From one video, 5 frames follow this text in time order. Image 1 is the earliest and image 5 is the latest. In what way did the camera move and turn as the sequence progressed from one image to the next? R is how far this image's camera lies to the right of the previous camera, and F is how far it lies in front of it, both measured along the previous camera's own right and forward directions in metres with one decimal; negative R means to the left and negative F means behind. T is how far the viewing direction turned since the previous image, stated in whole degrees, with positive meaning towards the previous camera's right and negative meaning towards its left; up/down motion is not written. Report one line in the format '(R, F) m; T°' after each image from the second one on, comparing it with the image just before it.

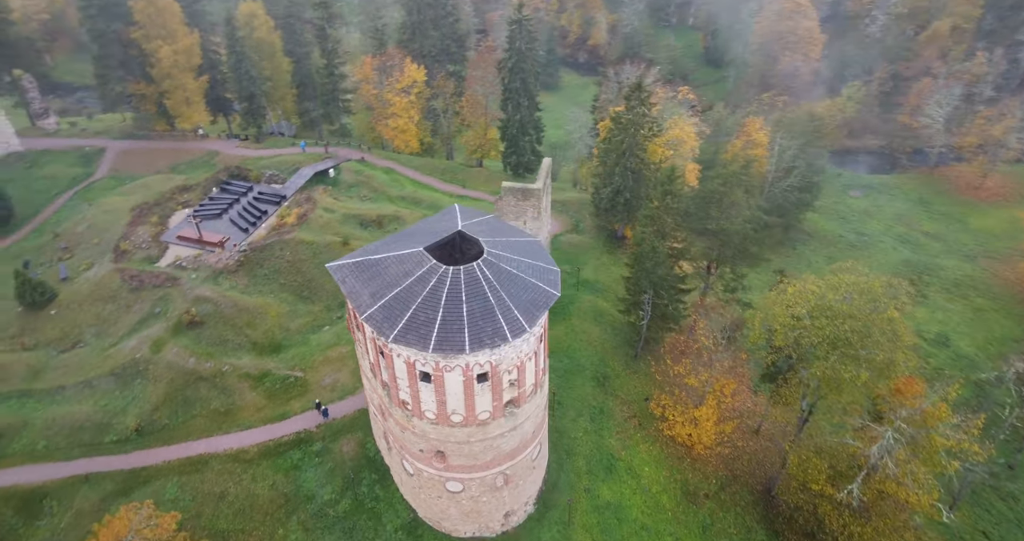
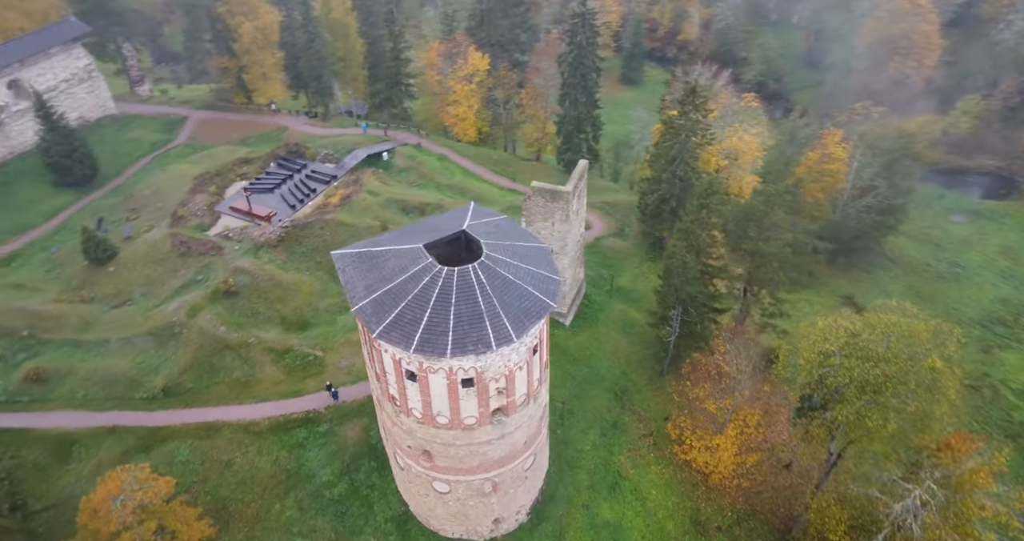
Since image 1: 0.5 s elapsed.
(+2.3, +0.8) m; -7°
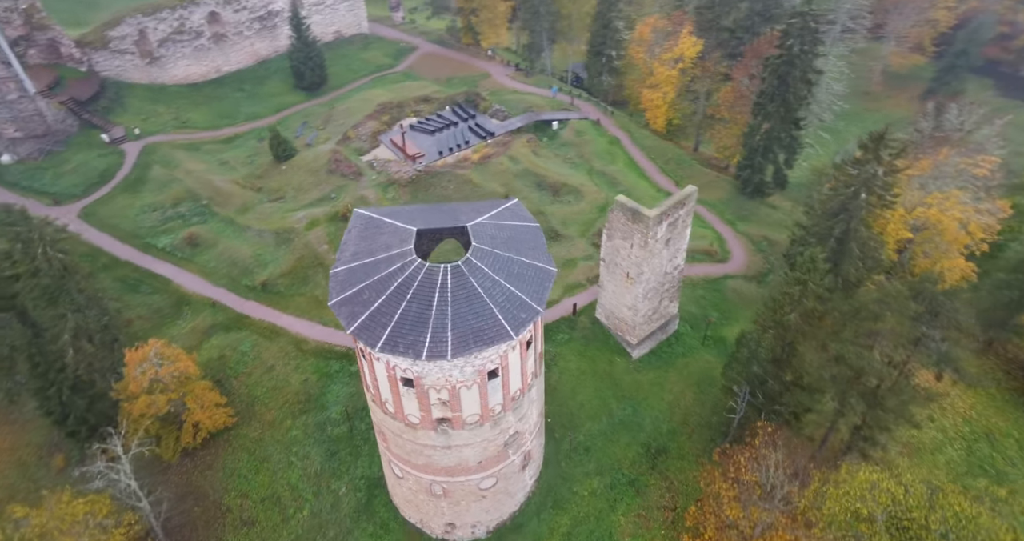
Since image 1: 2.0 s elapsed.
(+6.4, +3.2) m; -20°
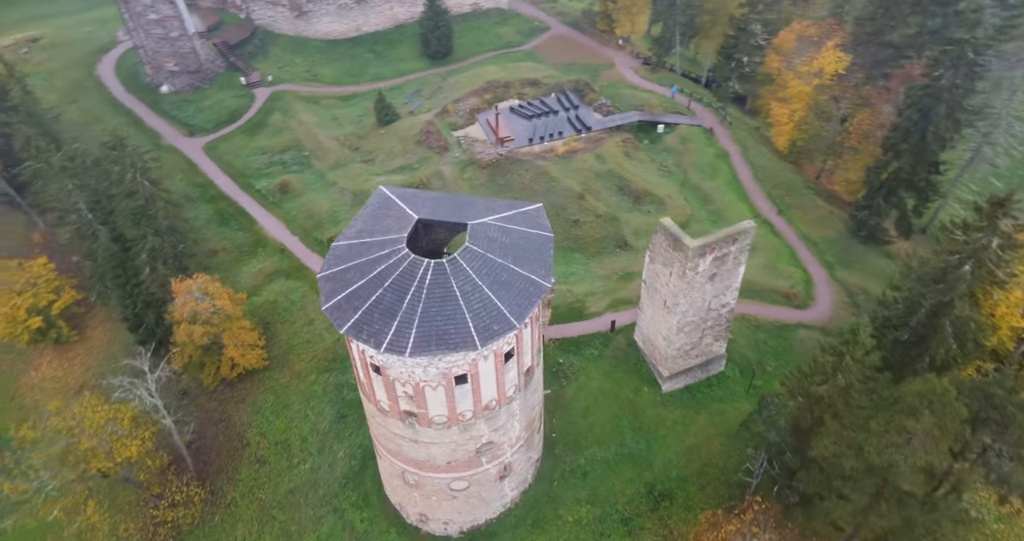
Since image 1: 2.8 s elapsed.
(+3.7, +1.4) m; -11°
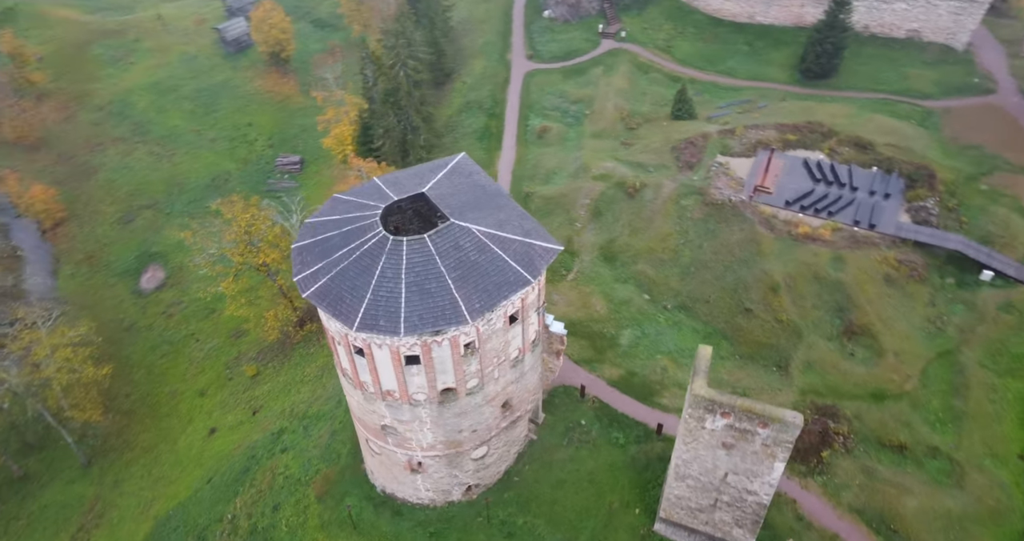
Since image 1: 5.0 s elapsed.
(+9.1, +4.6) m; -30°
